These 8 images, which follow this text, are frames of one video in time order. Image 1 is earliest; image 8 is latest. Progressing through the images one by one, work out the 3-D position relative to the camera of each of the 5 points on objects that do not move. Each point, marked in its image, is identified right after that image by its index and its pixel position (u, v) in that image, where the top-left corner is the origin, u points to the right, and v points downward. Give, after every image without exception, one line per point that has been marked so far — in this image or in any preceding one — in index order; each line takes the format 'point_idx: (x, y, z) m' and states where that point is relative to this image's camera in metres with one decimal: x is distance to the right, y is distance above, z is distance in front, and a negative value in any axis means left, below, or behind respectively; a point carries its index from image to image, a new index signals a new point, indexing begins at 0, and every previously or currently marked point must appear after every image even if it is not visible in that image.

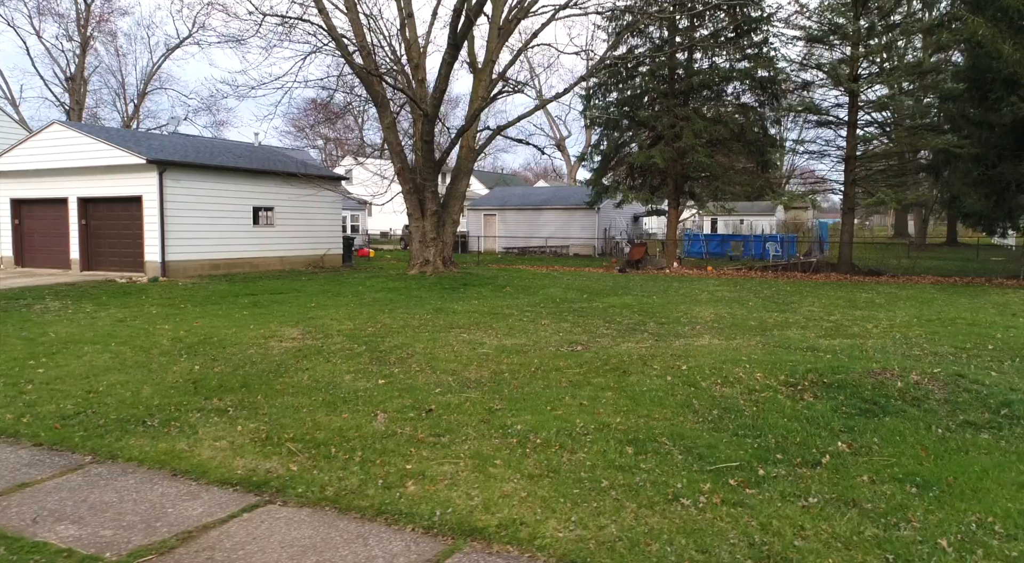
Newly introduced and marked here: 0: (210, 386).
0: (-2.5, -0.9, +6.1) m
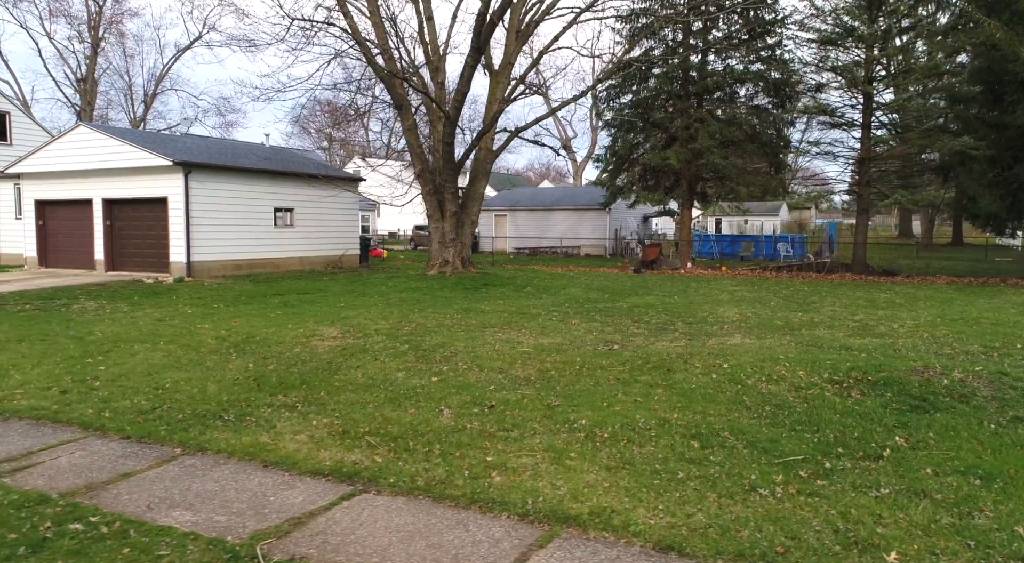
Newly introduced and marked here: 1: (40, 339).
0: (-2.0, -0.9, +6.3) m
1: (-5.8, -0.7, +9.0) m
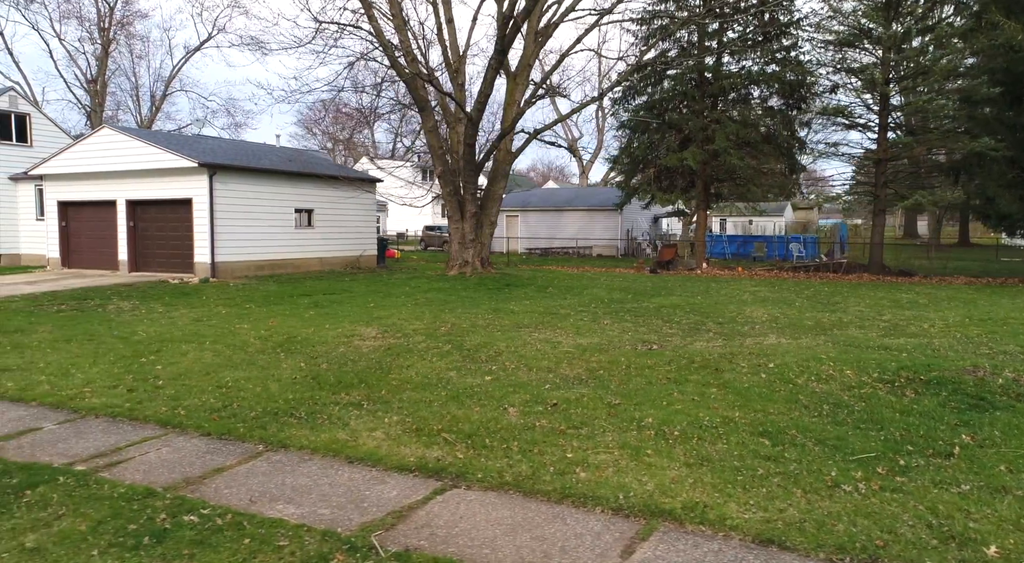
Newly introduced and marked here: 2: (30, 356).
0: (-1.6, -0.9, +6.4) m
1: (-5.3, -0.7, +9.1) m
2: (-5.2, -0.8, +7.9) m
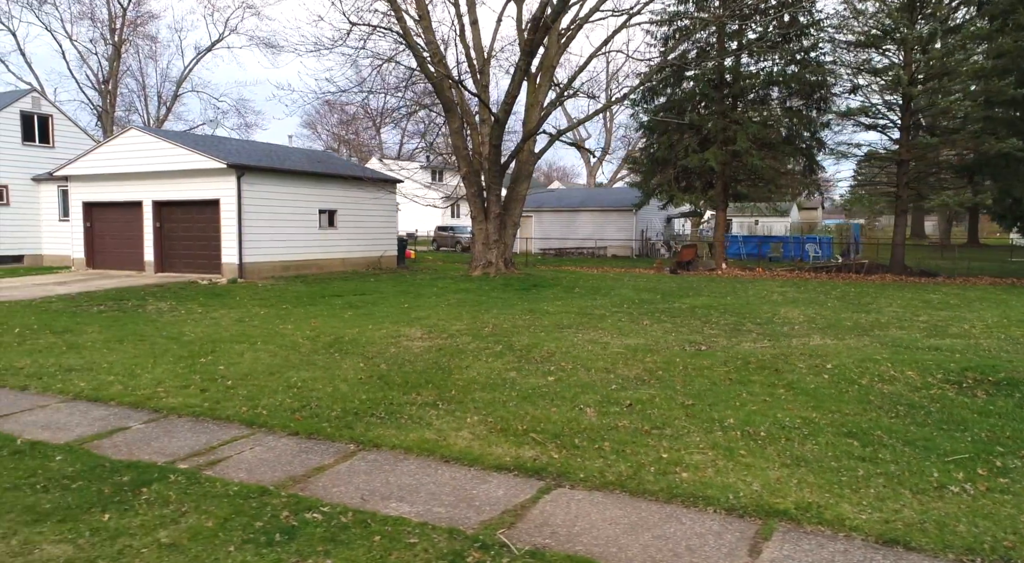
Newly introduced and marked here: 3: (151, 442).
0: (-1.0, -0.9, +6.5) m
1: (-4.7, -0.7, +9.2) m
2: (-4.6, -0.8, +8.0) m
3: (-2.4, -1.0, +4.8) m
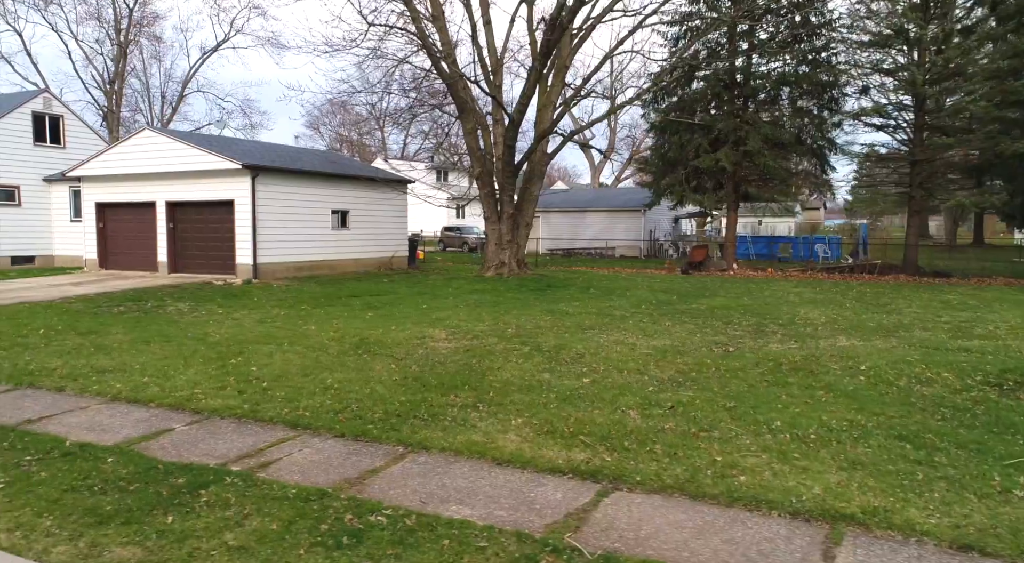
0: (-0.7, -0.9, +6.5) m
1: (-4.4, -0.7, +9.2) m
2: (-4.3, -0.8, +8.0) m
3: (-2.0, -1.1, +4.8) m
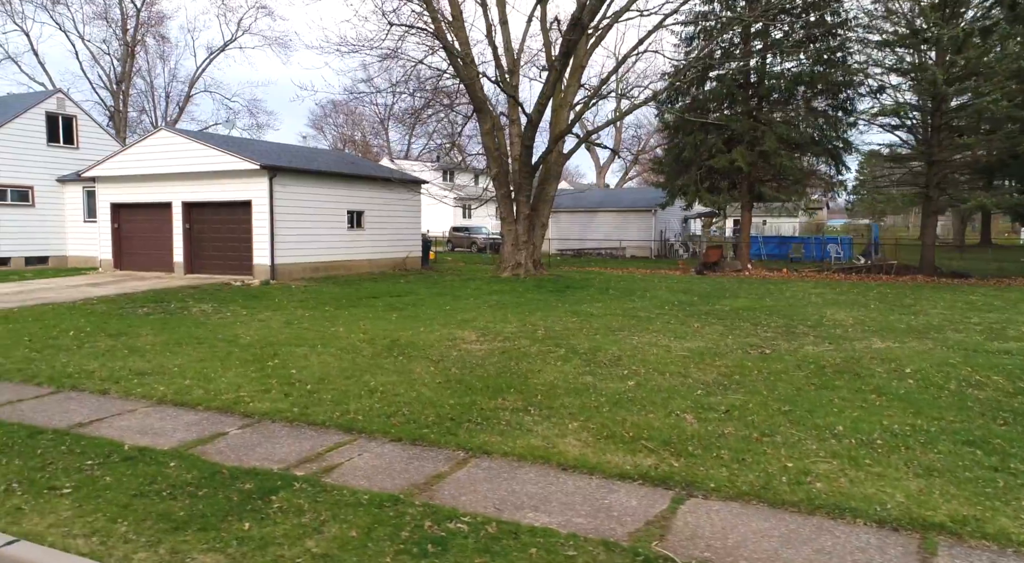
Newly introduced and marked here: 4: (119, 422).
0: (-0.3, -0.9, +6.4) m
1: (-3.9, -0.8, +9.2) m
2: (-3.9, -0.8, +7.9) m
3: (-1.7, -1.1, +4.8) m
4: (-2.9, -1.0, +5.4) m
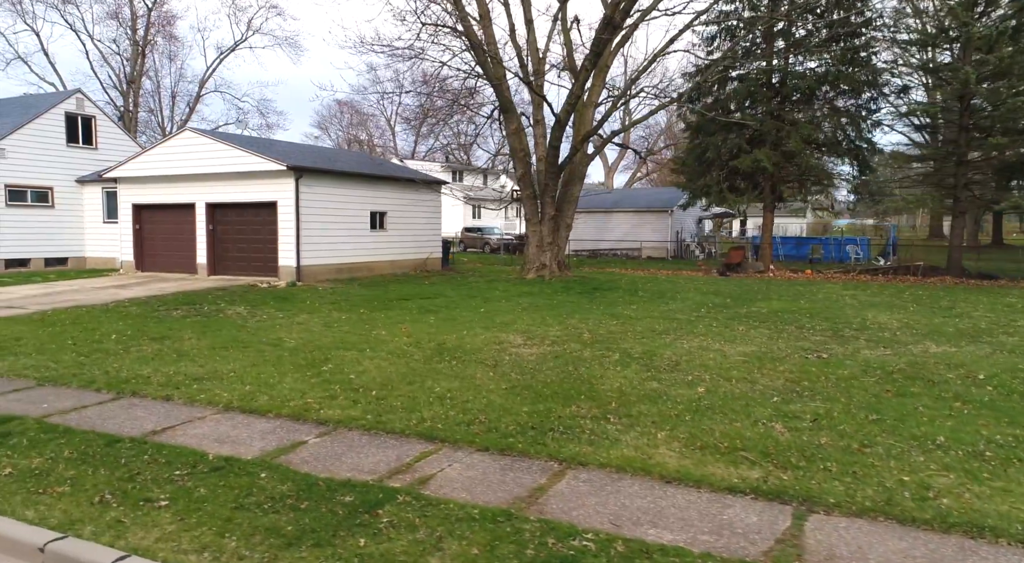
0: (+0.3, -1.0, +6.3) m
1: (-3.3, -0.8, +9.1) m
2: (-3.2, -0.9, +7.8) m
3: (-1.1, -1.1, +4.6) m
4: (-2.3, -1.1, +5.2) m
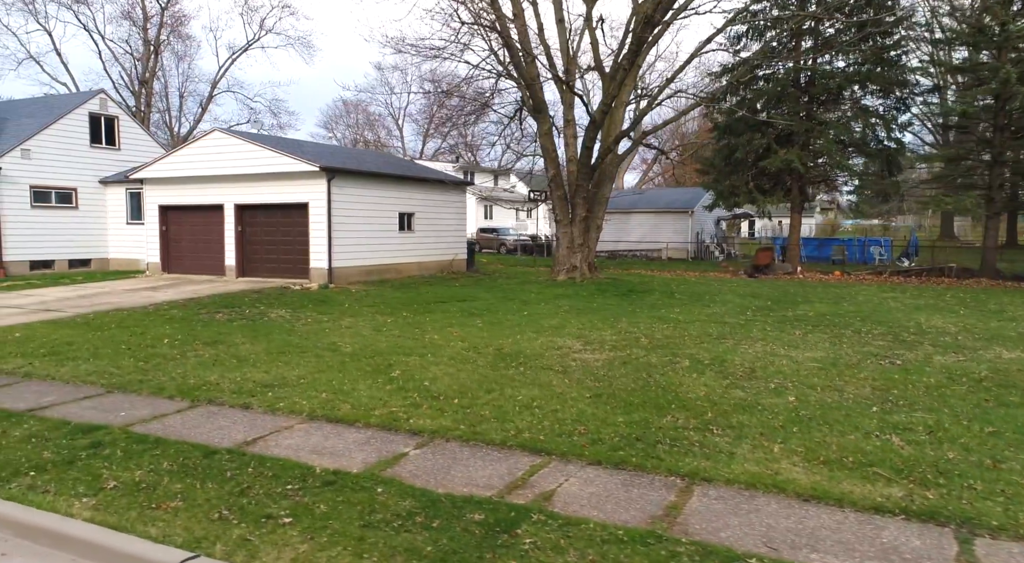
0: (+1.0, -1.0, +6.1) m
1: (-2.6, -0.8, +8.9) m
2: (-2.5, -0.9, +7.7) m
3: (-0.4, -1.1, +4.5) m
4: (-1.6, -1.1, +5.1) m
